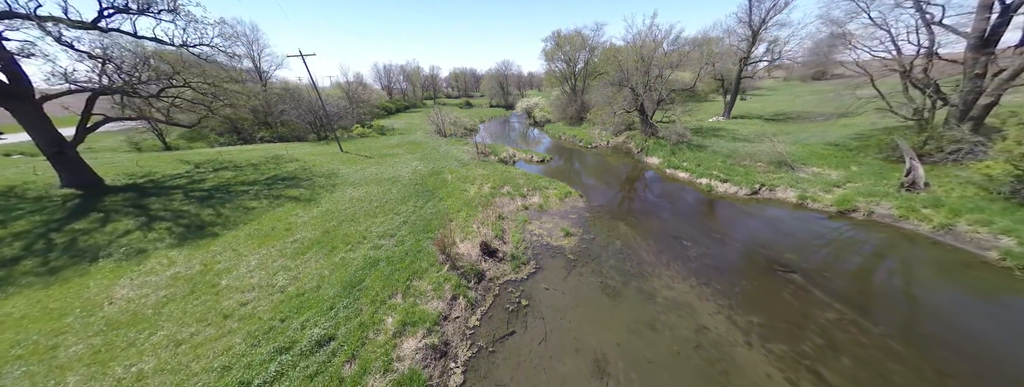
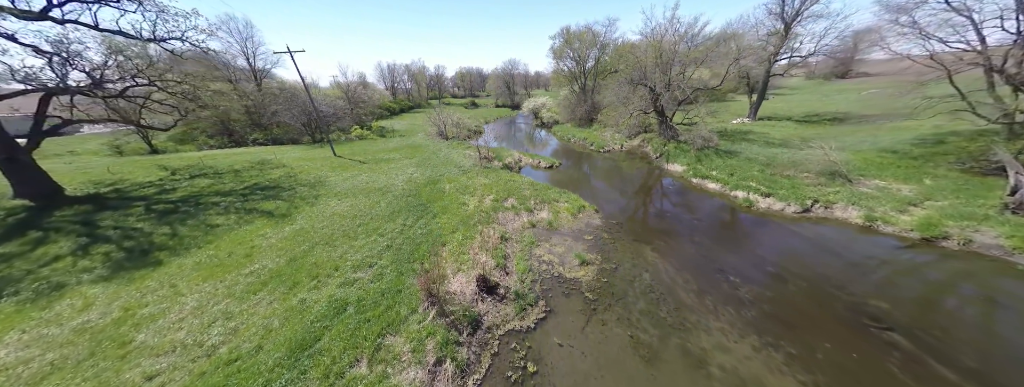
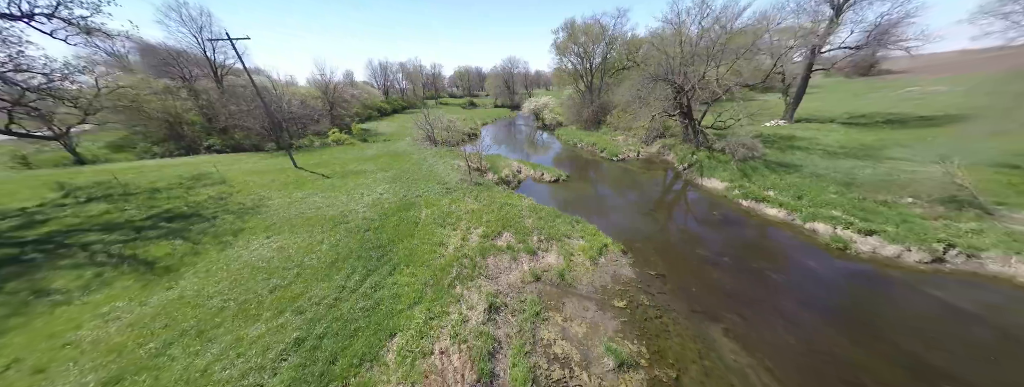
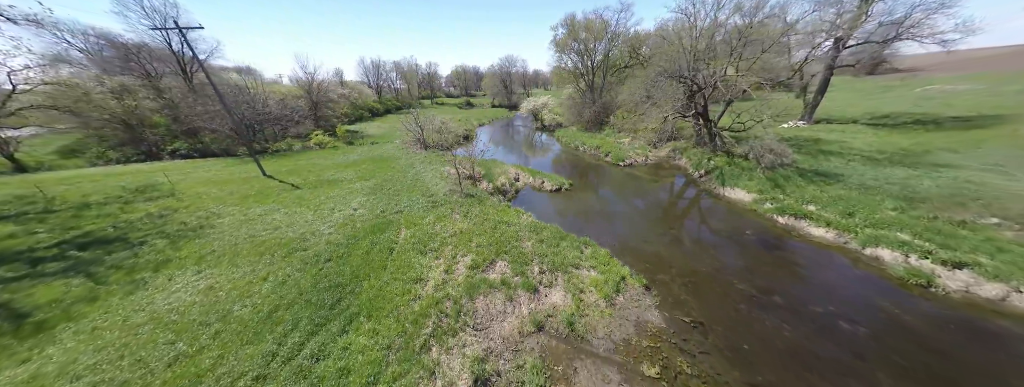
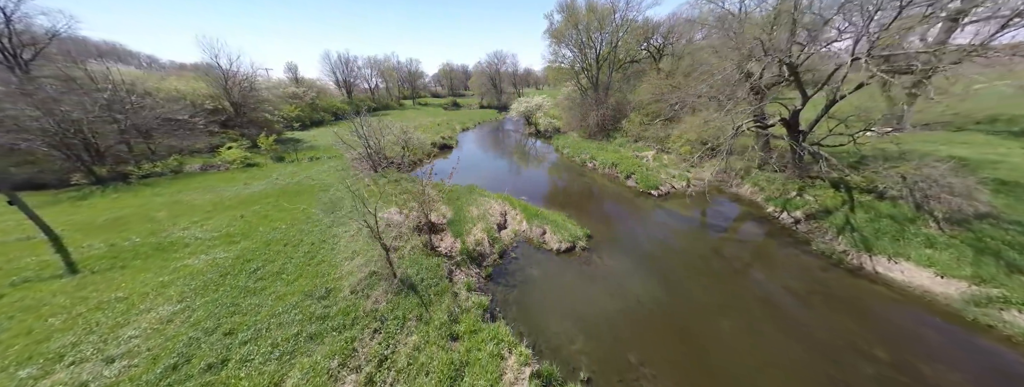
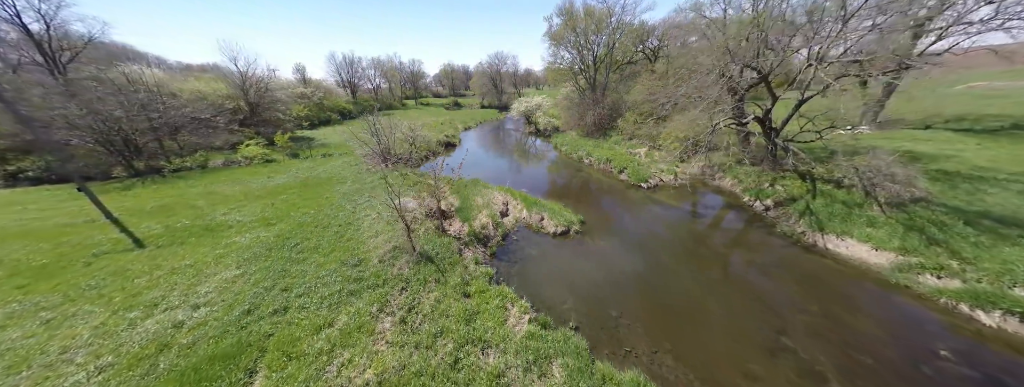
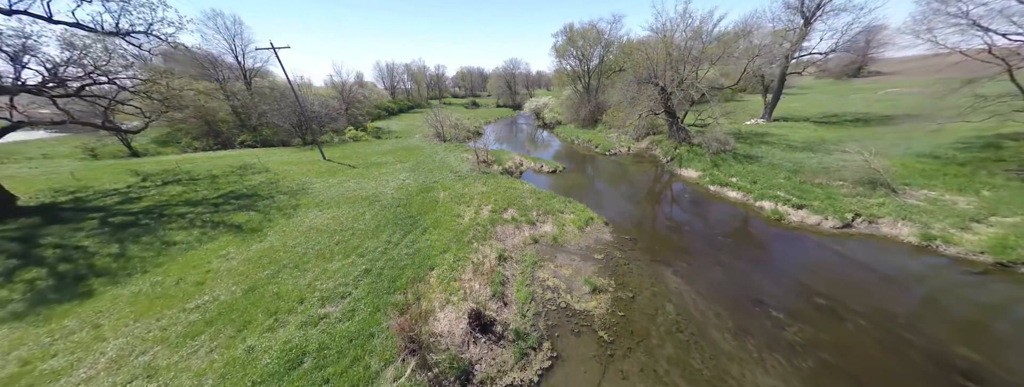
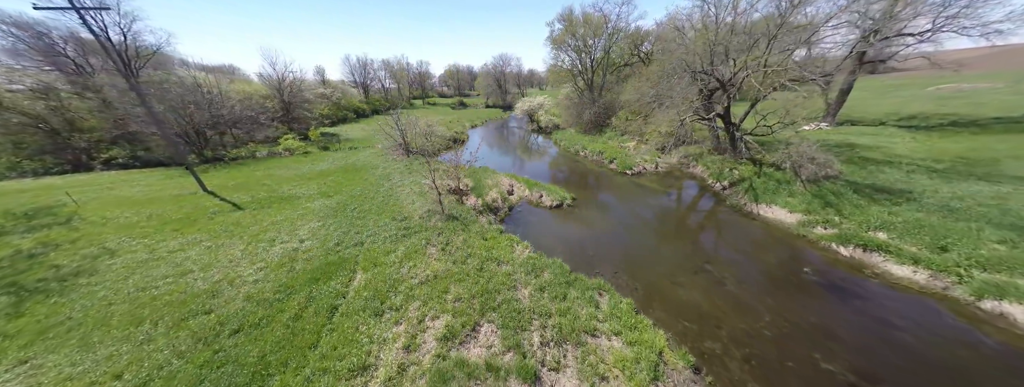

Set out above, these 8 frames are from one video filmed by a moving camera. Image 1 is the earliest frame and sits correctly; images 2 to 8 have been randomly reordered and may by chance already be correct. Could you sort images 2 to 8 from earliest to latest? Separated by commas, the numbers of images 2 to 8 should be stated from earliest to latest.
2, 7, 3, 4, 8, 6, 5
